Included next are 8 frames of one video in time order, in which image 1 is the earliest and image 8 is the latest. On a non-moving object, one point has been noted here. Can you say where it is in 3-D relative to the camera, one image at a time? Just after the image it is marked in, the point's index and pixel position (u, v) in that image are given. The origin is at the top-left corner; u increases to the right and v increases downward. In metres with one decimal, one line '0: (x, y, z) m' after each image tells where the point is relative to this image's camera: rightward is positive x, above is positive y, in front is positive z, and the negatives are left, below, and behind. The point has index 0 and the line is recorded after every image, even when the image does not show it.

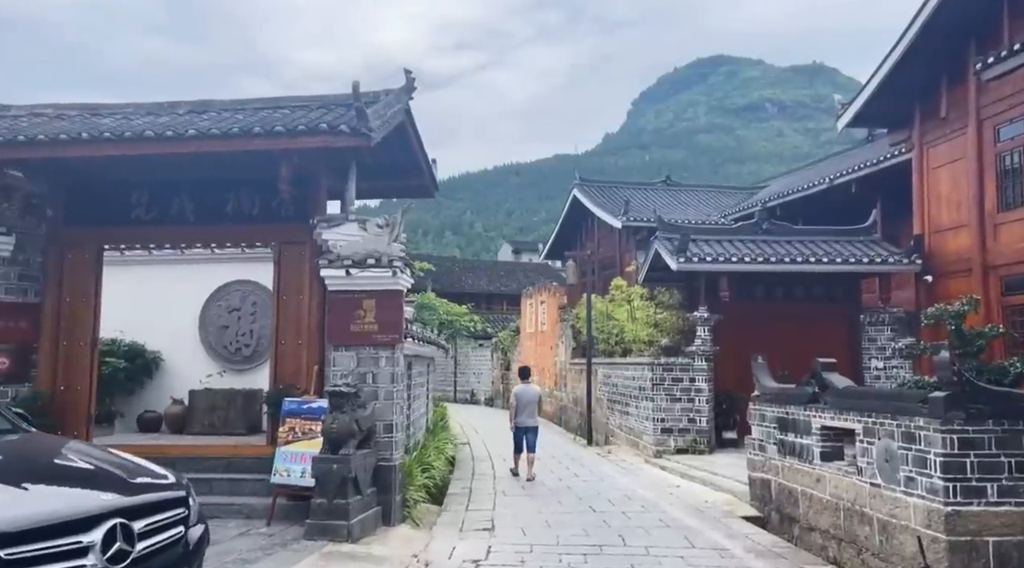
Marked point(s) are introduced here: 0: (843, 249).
0: (+4.8, +0.5, +12.0) m
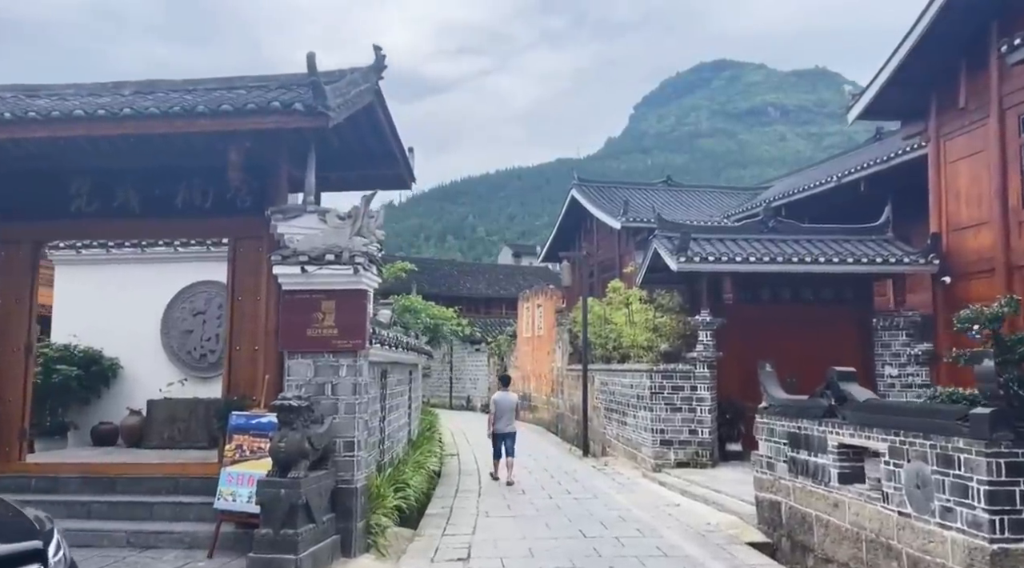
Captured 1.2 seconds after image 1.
0: (+4.7, +0.5, +11.3) m
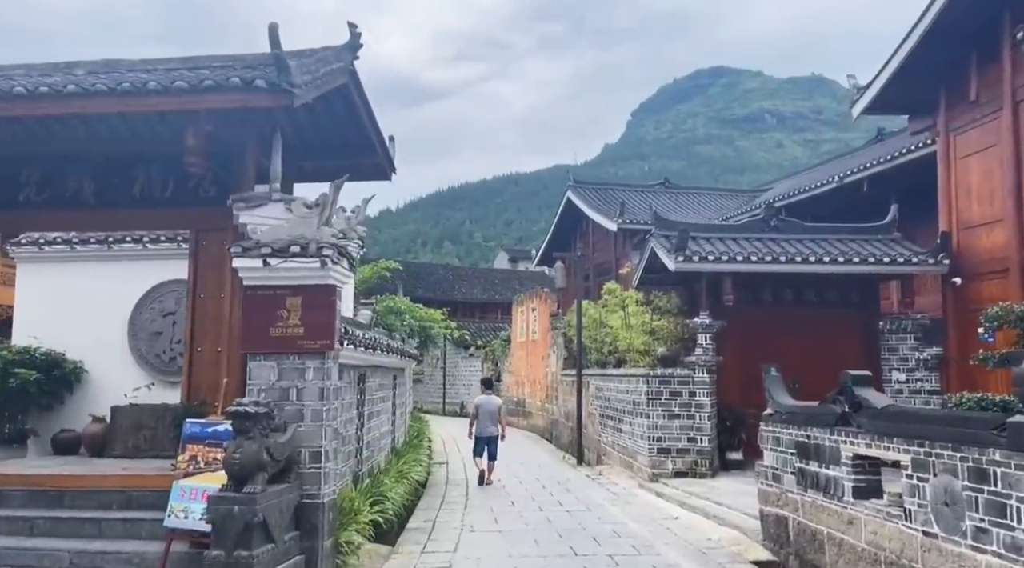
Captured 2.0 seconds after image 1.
0: (+4.6, +0.5, +10.8) m
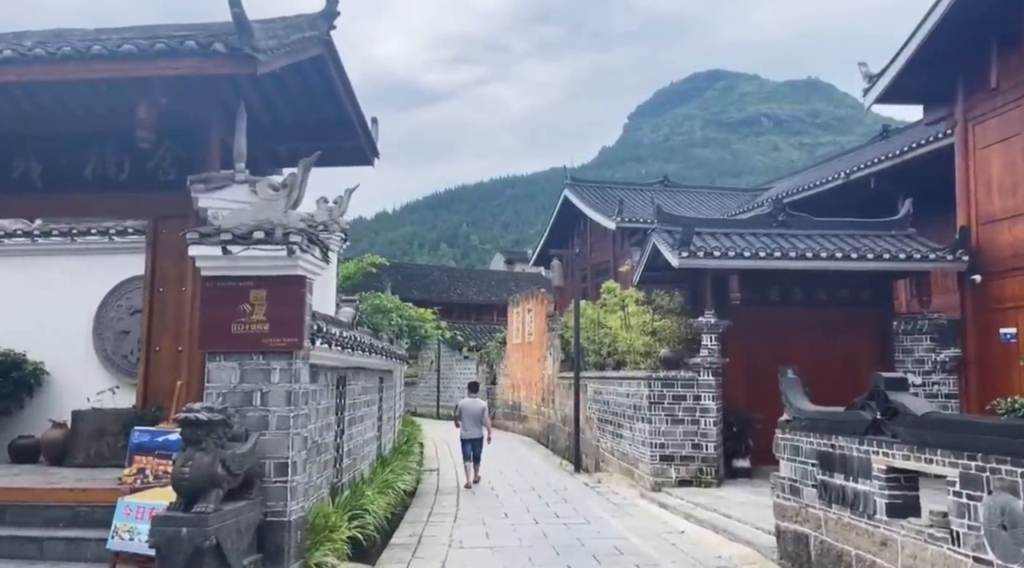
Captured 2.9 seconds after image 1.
0: (+4.5, +0.5, +10.3) m
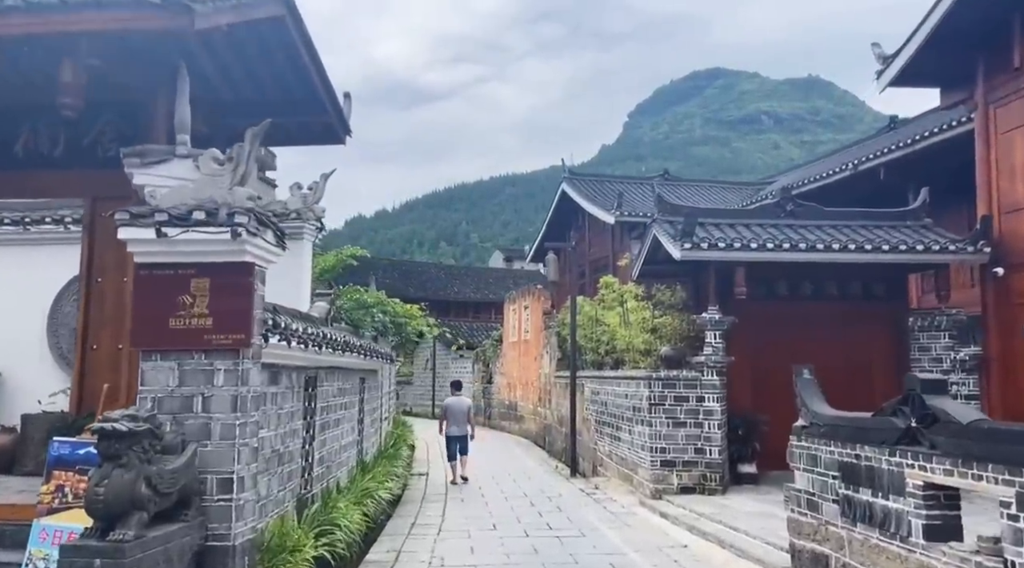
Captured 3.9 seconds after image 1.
0: (+4.4, +0.6, +9.6) m
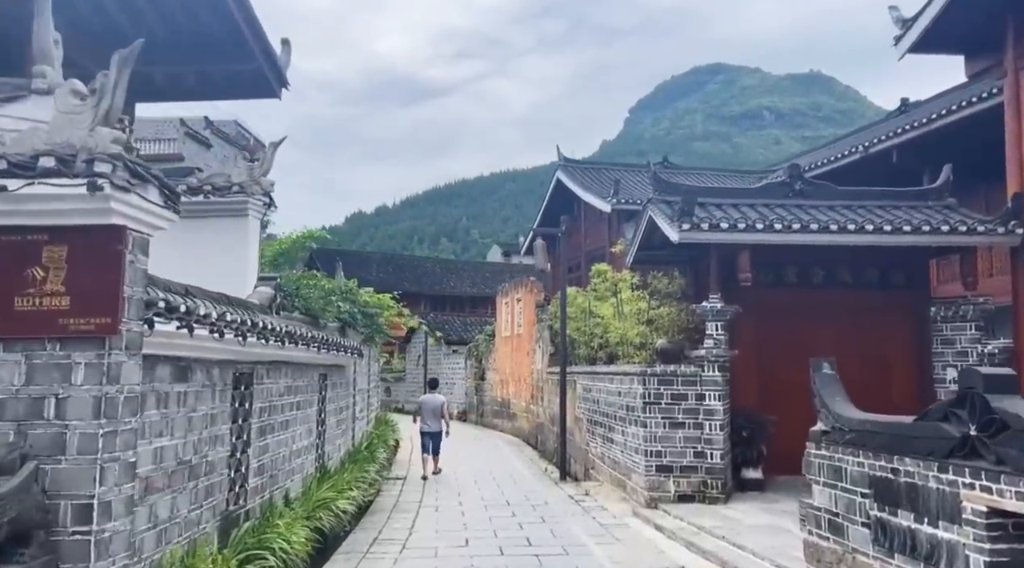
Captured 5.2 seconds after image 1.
0: (+4.2, +0.7, +8.7) m
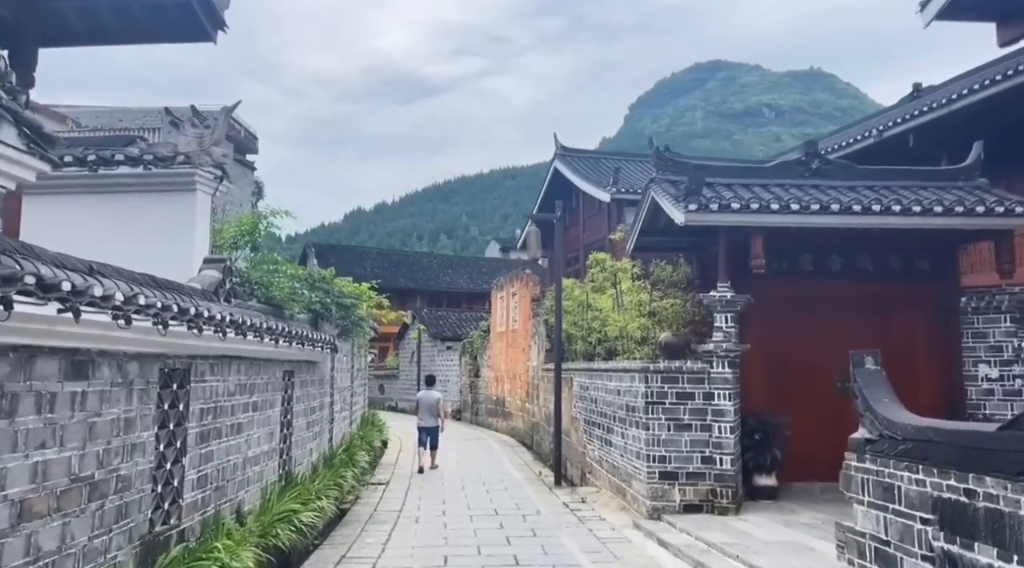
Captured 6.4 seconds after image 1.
0: (+4.1, +0.8, +7.9) m
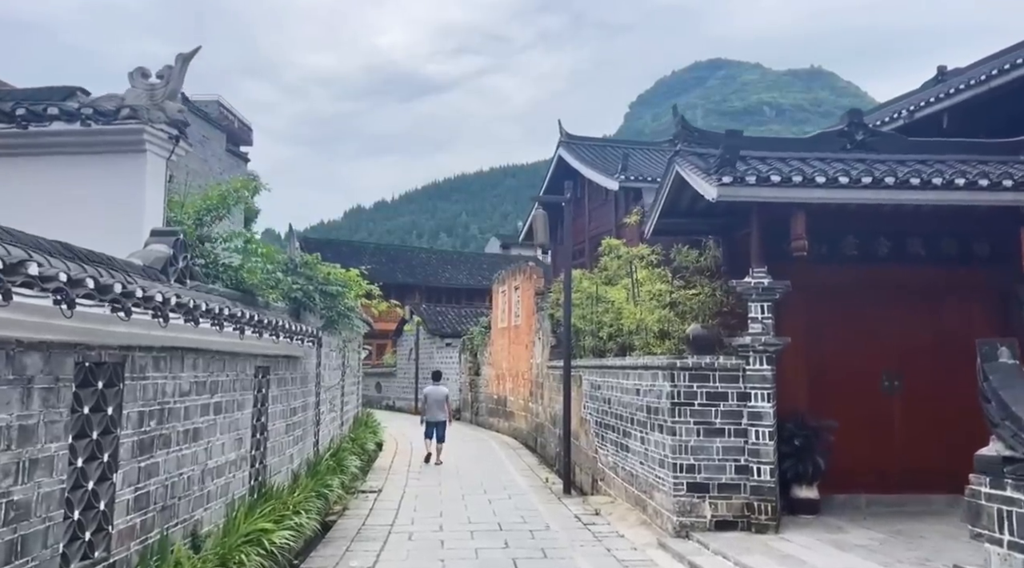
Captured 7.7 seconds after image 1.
0: (+4.1, +1.0, +7.0) m
